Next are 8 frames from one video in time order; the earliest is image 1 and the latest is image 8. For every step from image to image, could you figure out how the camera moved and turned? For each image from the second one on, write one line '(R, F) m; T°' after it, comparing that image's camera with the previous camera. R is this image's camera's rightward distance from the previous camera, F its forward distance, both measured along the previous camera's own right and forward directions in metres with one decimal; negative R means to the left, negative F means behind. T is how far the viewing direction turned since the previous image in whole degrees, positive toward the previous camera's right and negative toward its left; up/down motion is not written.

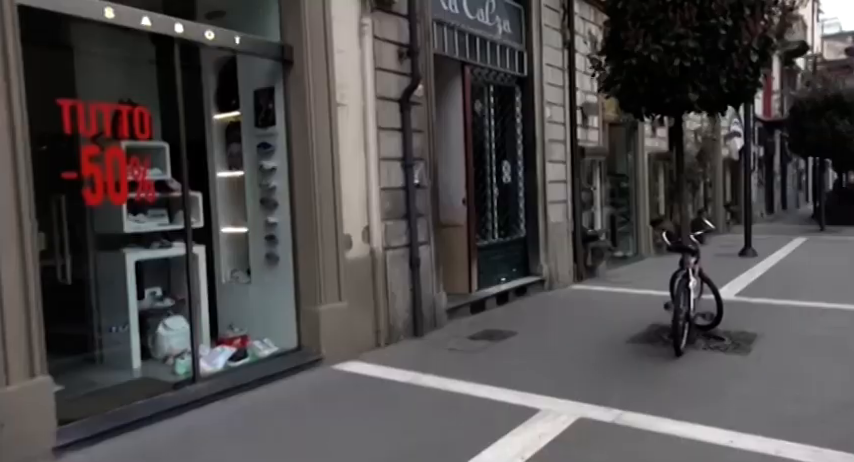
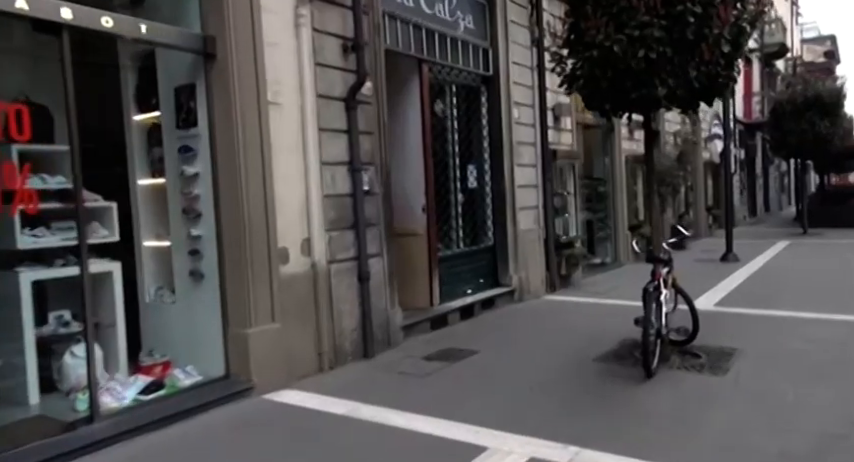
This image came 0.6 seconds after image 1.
(+0.3, +0.6) m; +1°
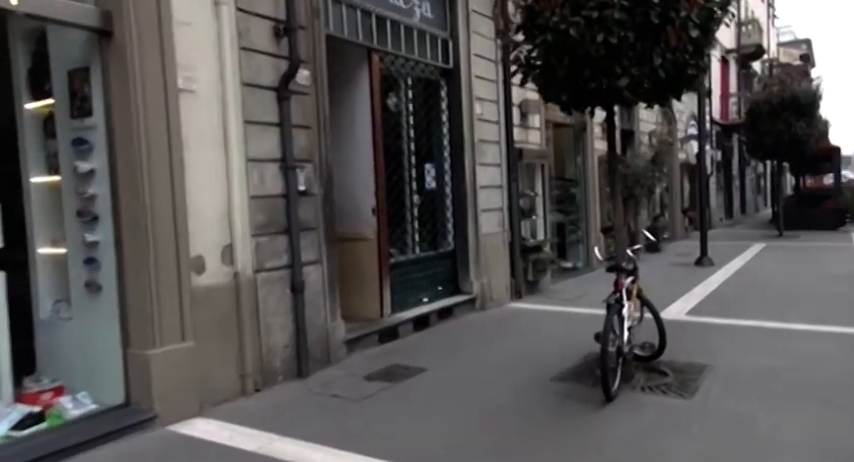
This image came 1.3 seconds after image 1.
(+0.3, +0.7) m; +2°
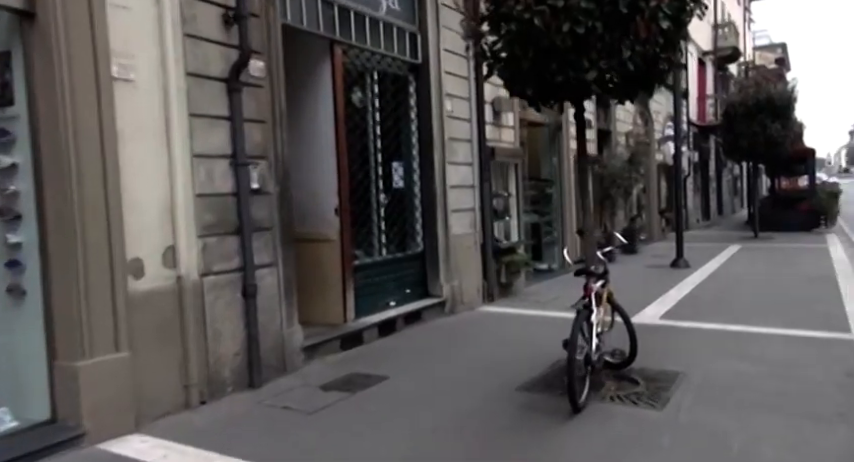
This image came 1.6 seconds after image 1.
(+0.2, +0.3) m; +2°
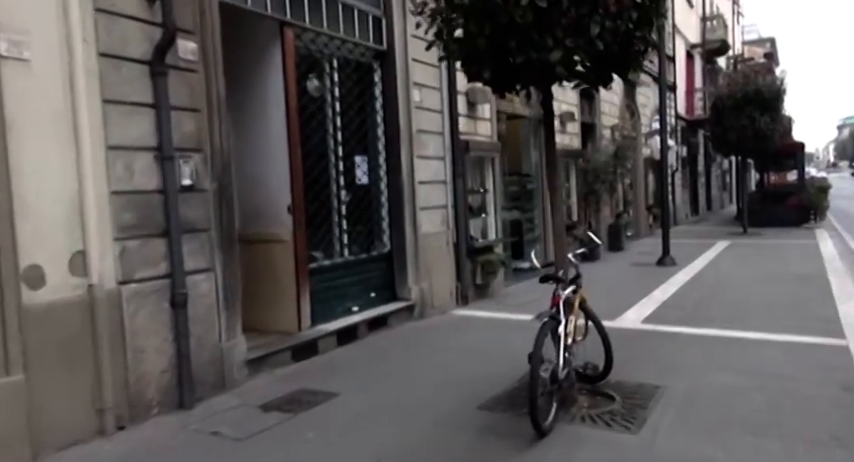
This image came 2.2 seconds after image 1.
(+0.3, +0.6) m; +1°
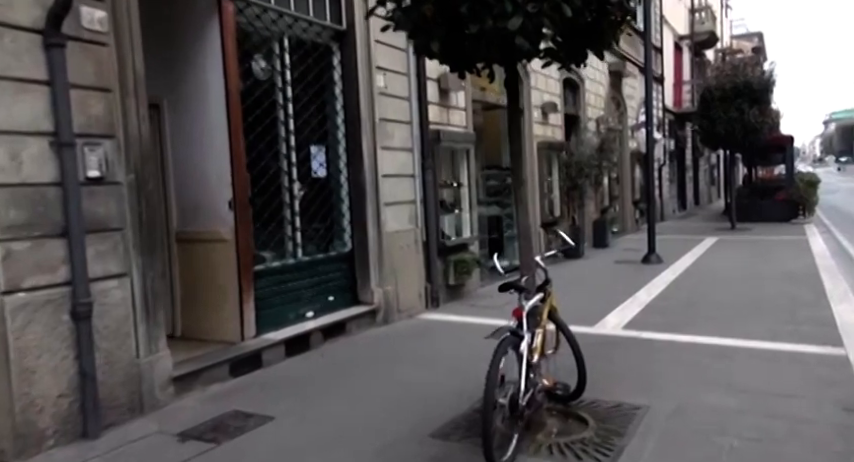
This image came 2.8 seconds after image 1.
(+0.3, +0.7) m; +1°
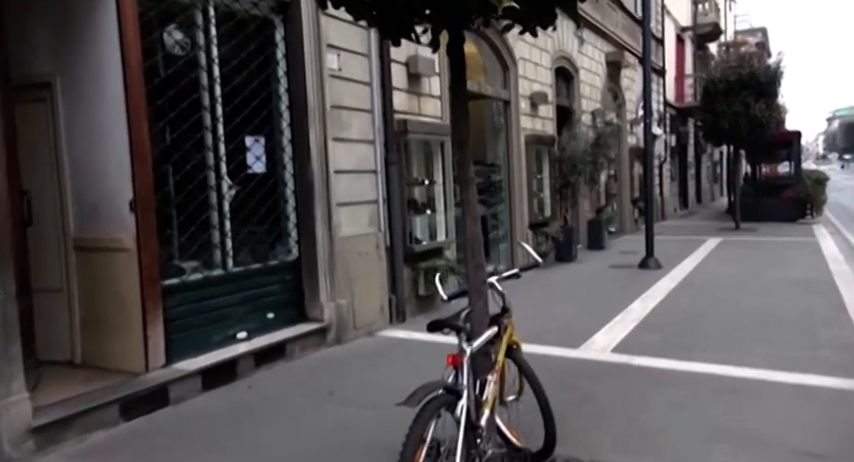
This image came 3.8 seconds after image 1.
(+0.4, +1.1) m; 0°
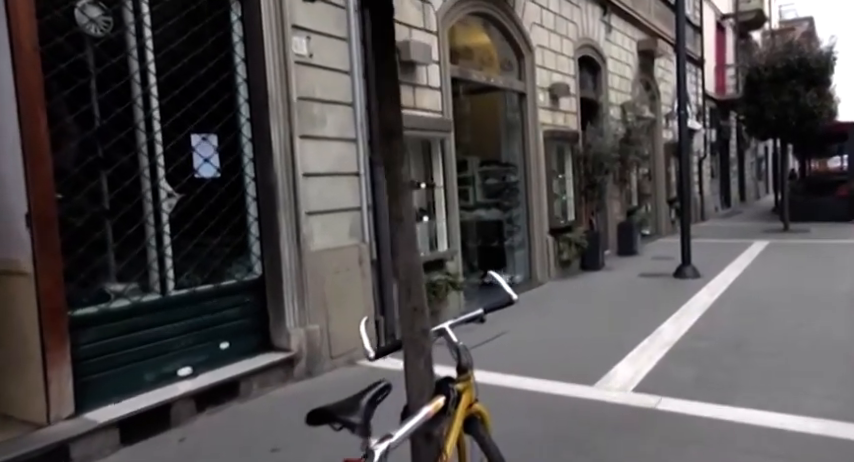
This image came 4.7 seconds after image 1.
(+0.4, +1.1) m; -3°
